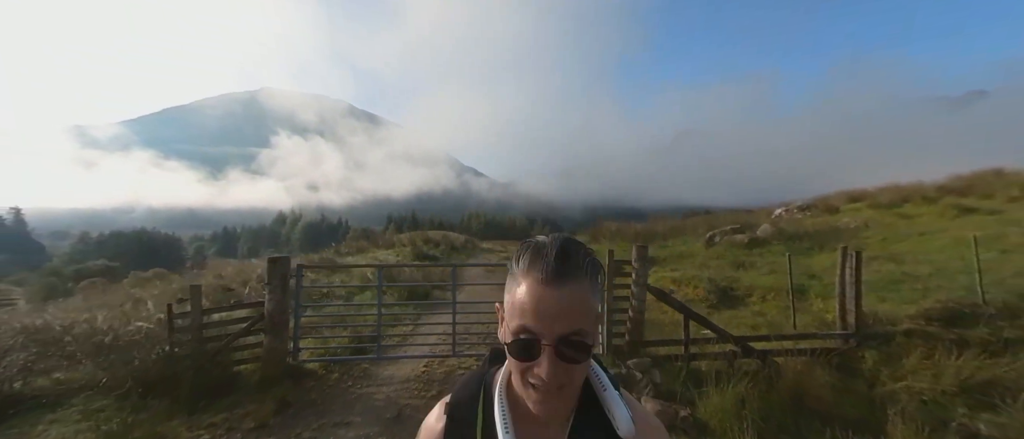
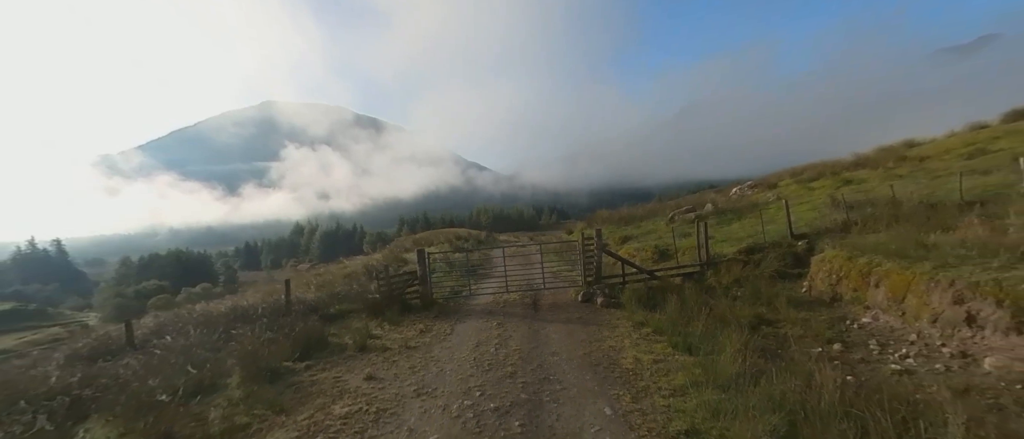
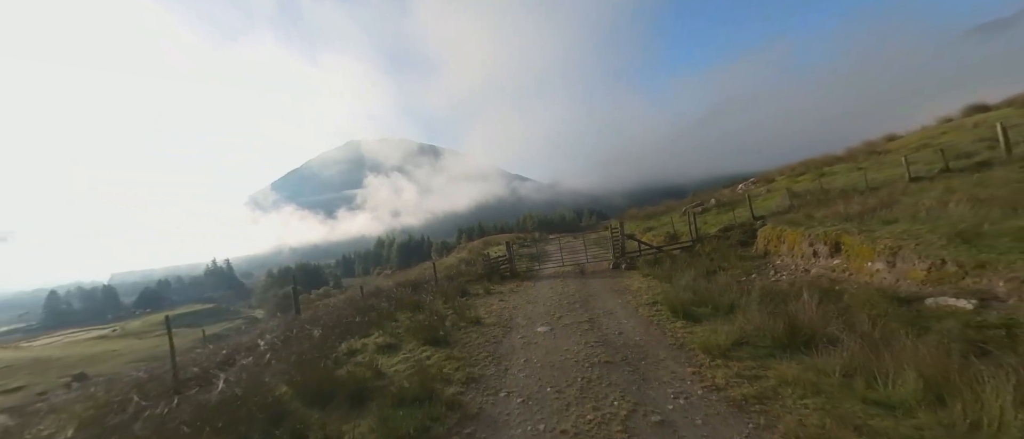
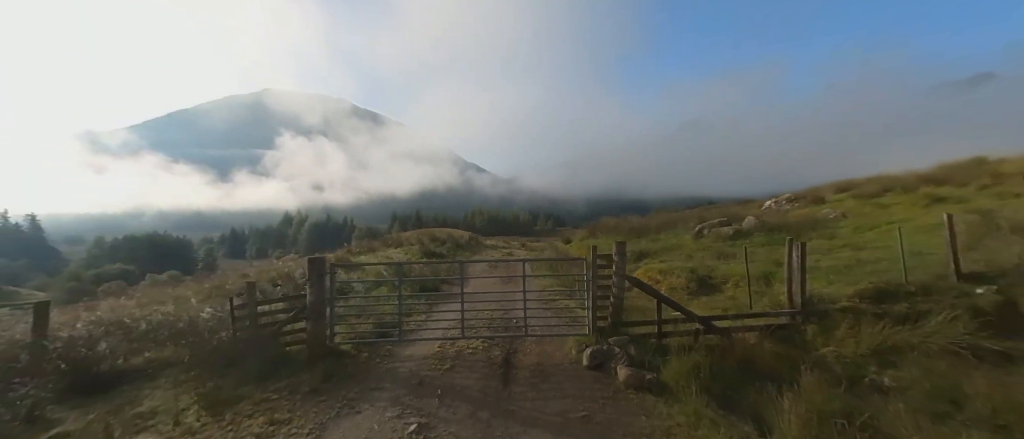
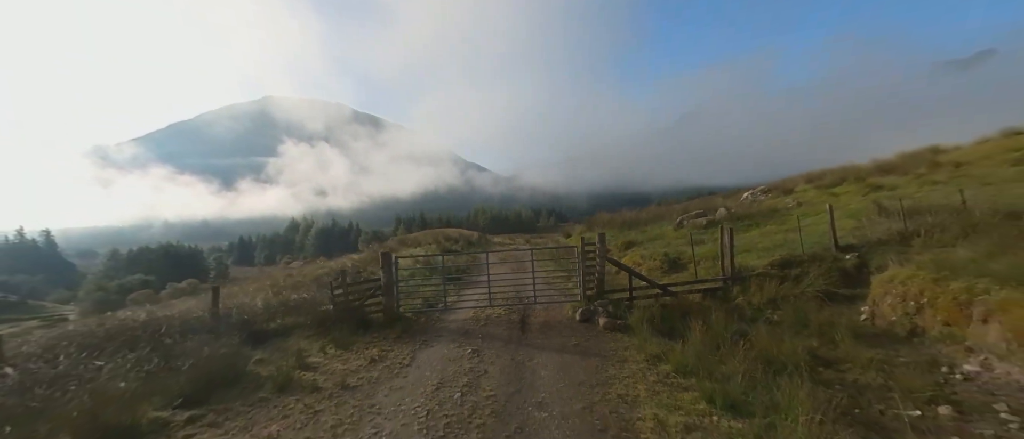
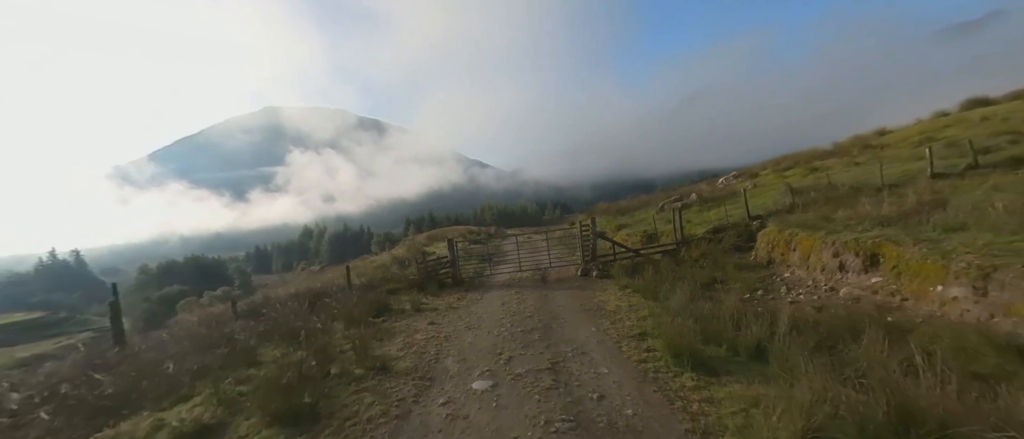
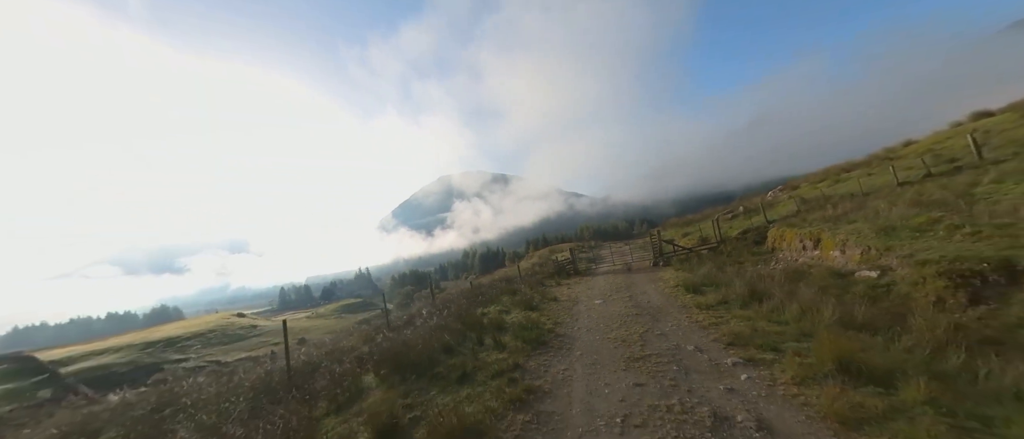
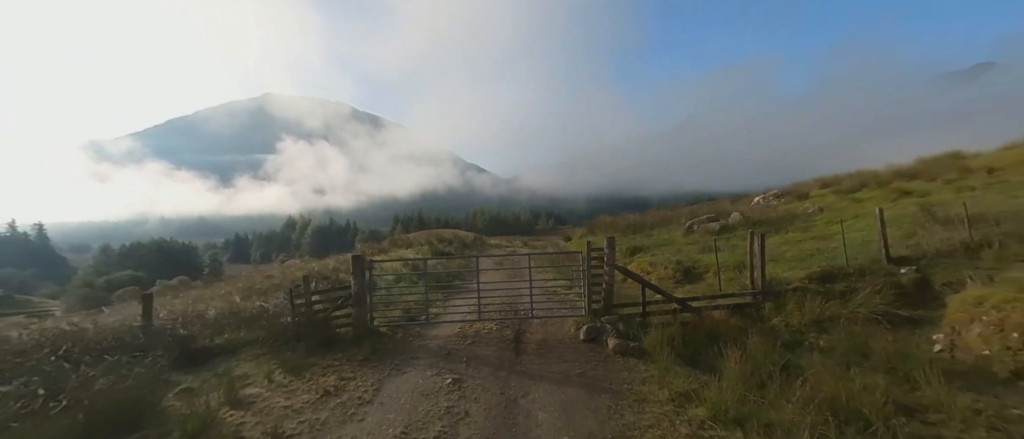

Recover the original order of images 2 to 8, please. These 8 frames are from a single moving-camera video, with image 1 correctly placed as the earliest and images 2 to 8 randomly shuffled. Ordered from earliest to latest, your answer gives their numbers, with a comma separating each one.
4, 8, 5, 2, 6, 3, 7
